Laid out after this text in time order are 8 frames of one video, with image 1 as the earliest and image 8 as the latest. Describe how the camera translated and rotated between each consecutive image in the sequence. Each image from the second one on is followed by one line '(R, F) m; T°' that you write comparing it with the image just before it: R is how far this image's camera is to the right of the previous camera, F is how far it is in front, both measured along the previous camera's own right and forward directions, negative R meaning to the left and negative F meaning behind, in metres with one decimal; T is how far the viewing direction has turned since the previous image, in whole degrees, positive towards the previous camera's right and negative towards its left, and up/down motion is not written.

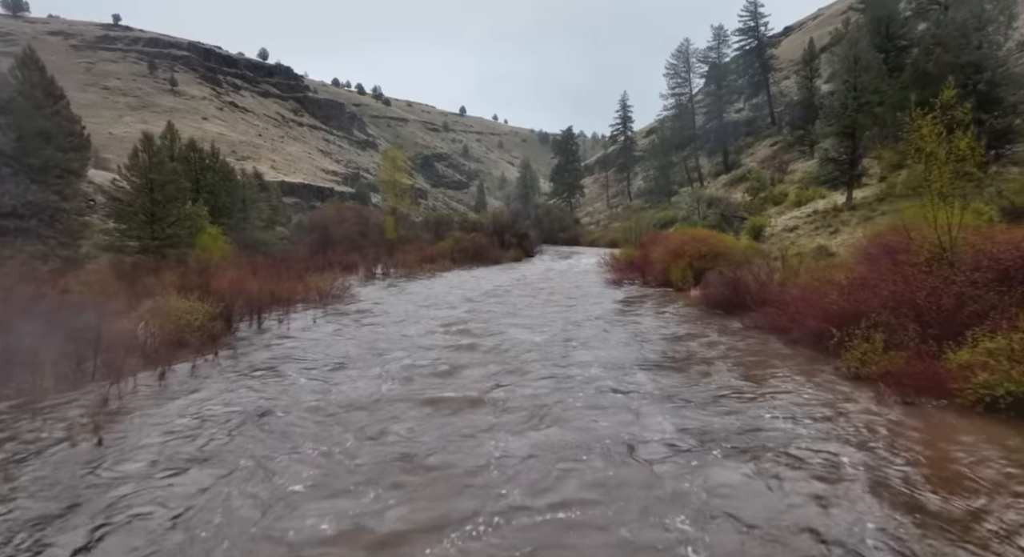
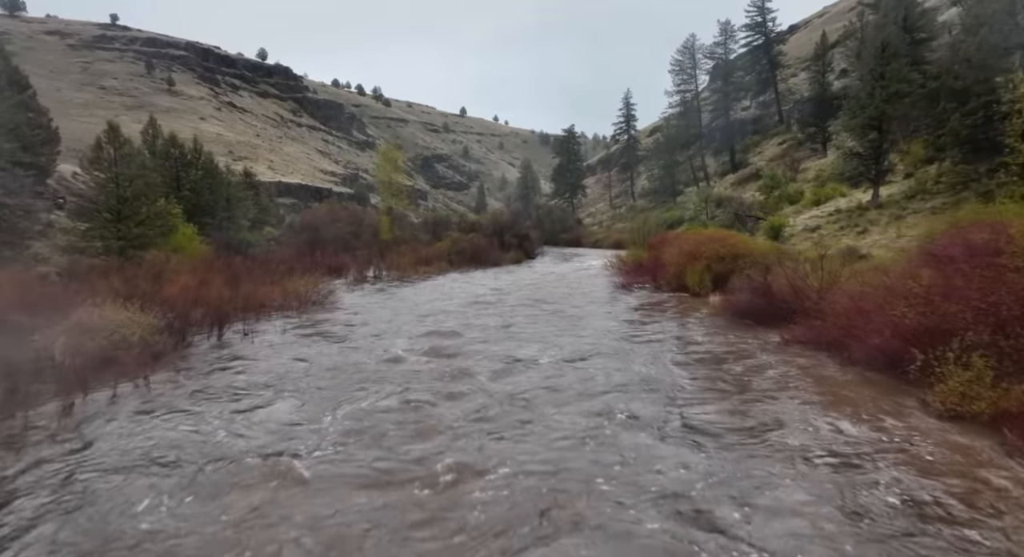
(0.0, +2.2) m; 0°
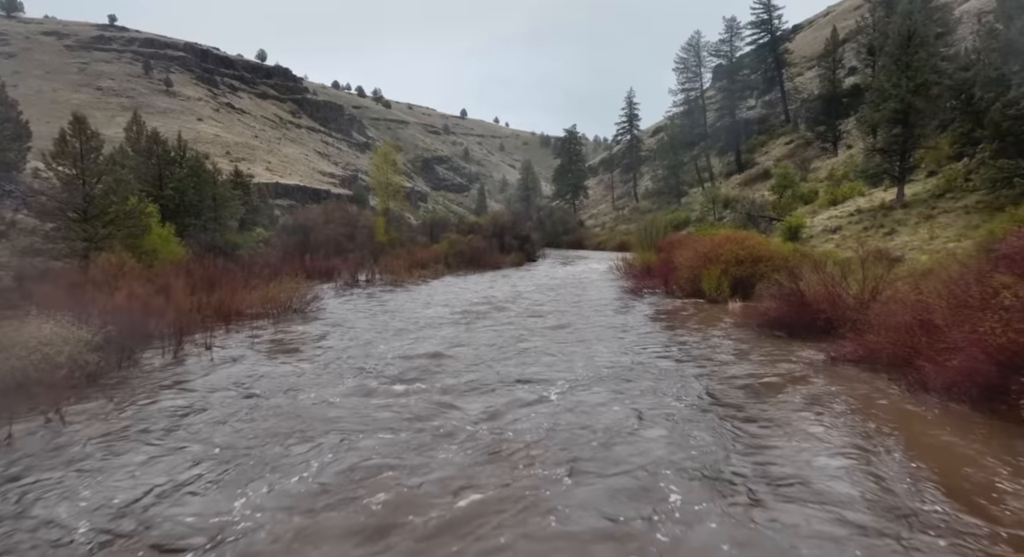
(0.0, +1.8) m; 0°
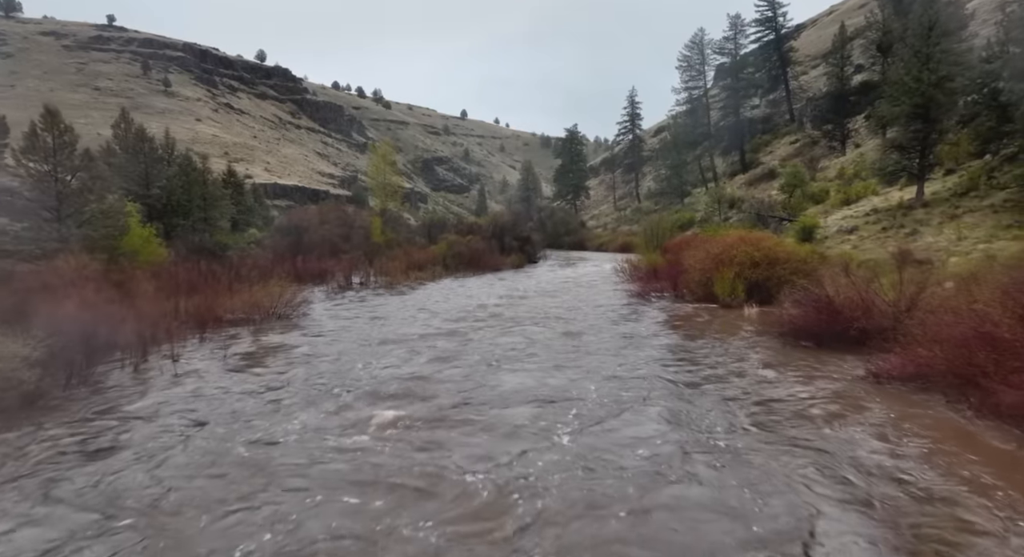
(0.0, +1.3) m; 0°
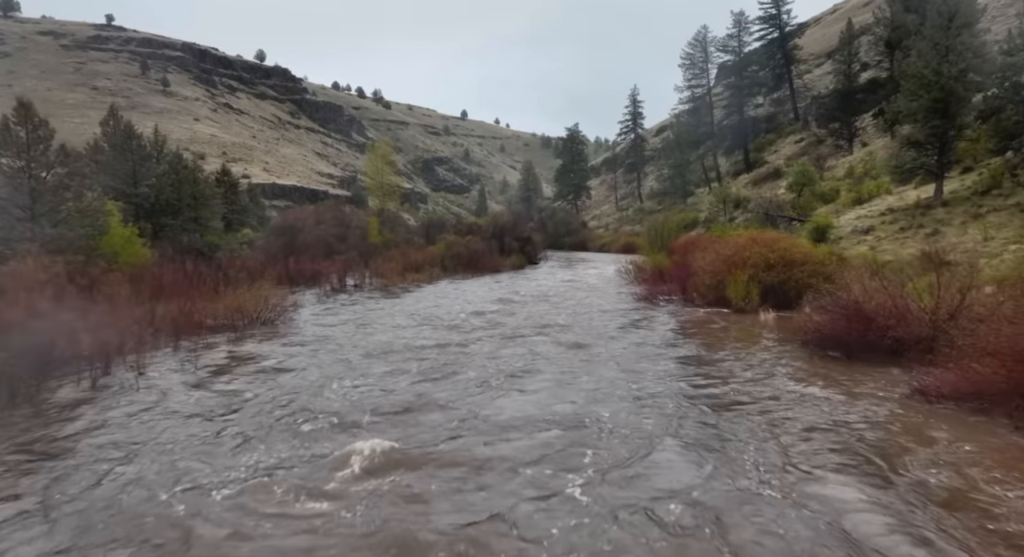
(0.0, +1.1) m; 0°
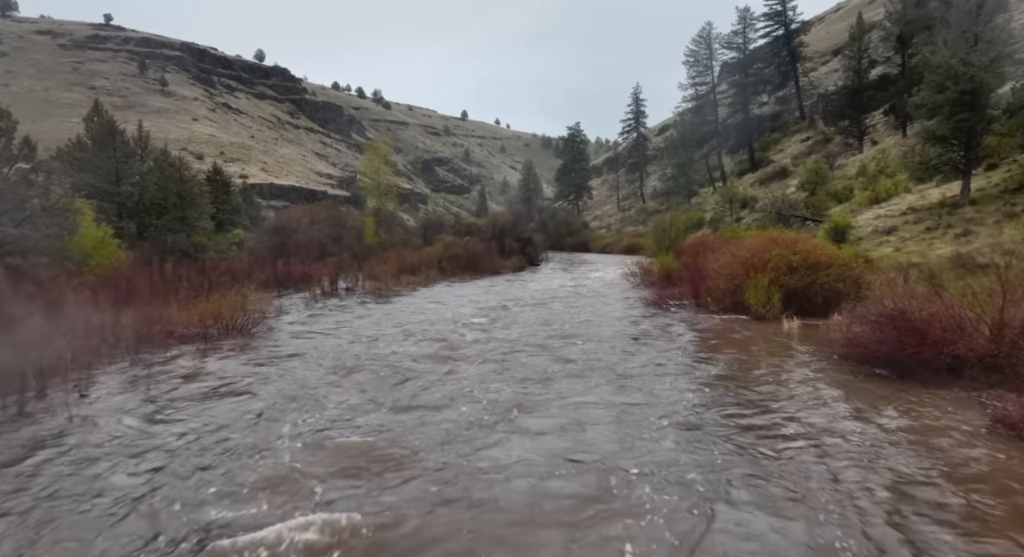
(0.0, +1.4) m; 0°
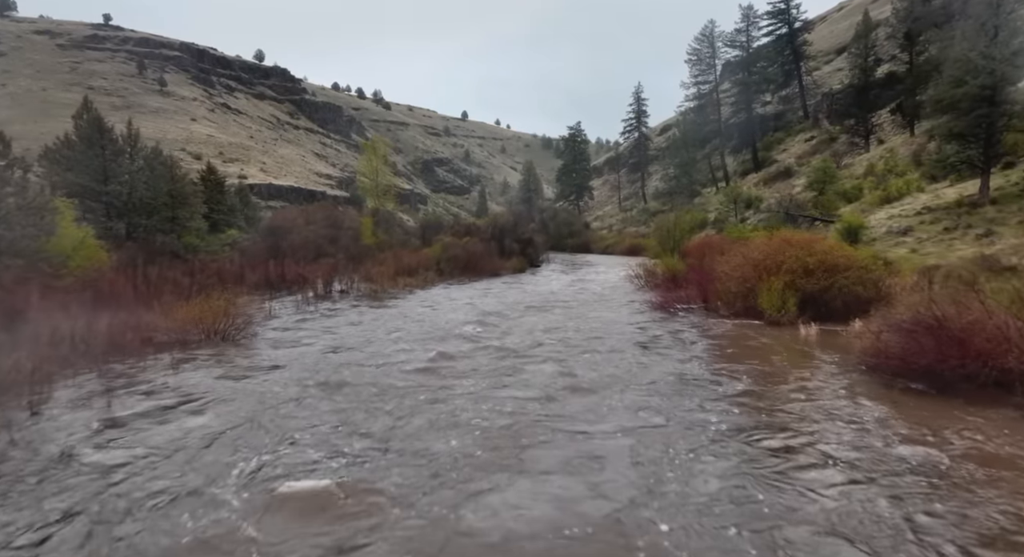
(0.0, +0.9) m; 0°
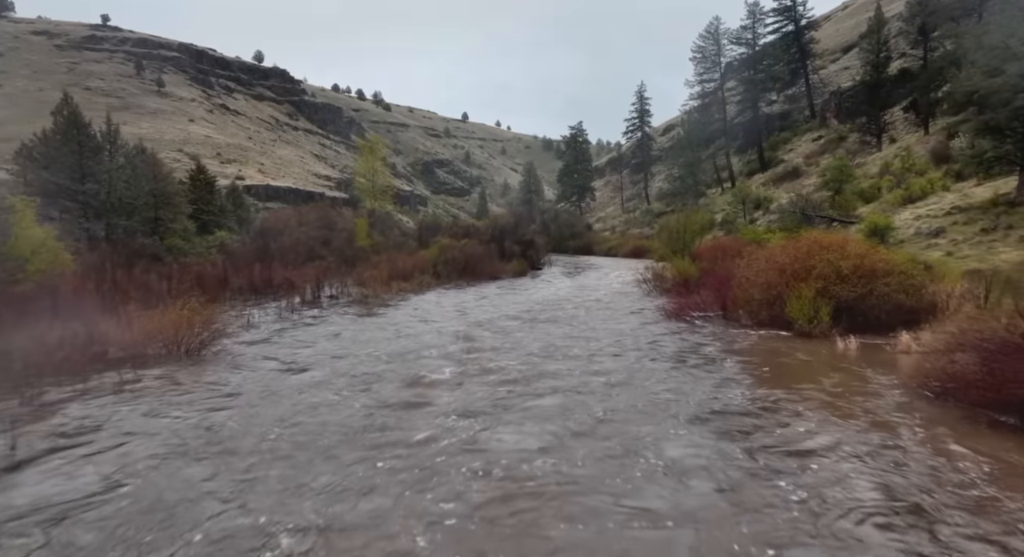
(0.0, +1.6) m; 0°
